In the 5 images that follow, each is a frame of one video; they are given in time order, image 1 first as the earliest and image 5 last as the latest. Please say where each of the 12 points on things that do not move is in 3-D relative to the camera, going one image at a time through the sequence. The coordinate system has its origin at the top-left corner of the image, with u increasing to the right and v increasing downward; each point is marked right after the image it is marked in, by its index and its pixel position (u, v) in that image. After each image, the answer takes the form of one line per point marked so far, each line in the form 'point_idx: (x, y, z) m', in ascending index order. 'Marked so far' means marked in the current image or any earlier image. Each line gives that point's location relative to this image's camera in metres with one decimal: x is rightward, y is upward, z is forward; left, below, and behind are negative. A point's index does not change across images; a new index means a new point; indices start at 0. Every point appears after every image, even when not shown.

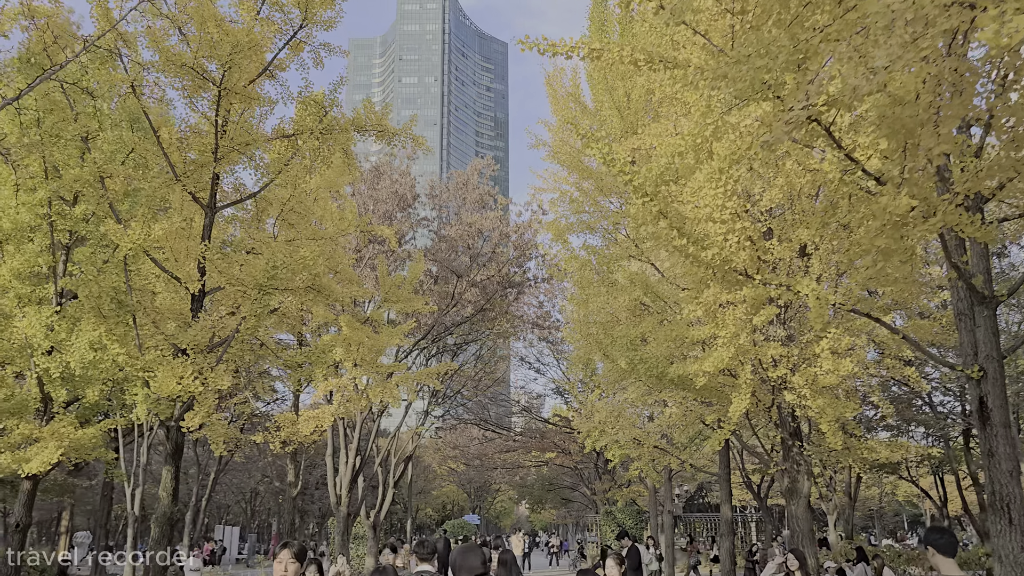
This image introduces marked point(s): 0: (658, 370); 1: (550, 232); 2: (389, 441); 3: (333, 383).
0: (+1.4, -0.8, +8.5) m
1: (+0.5, +0.7, +11.3) m
2: (-2.6, -3.3, +18.8) m
3: (-2.2, -1.1, +10.6) m
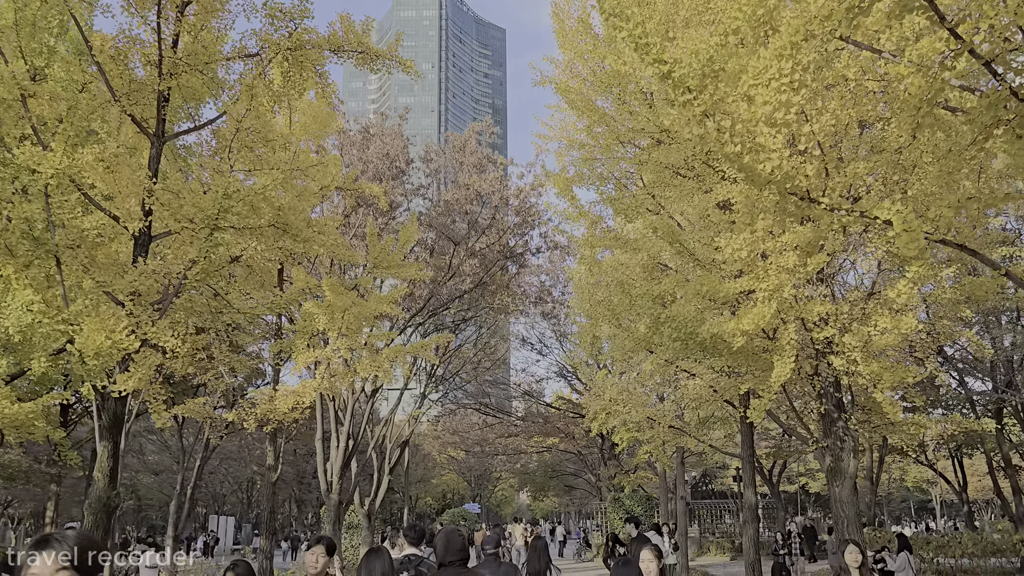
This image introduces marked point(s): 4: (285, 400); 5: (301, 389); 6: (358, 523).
0: (+1.5, -0.4, +7.4) m
1: (+0.5, +1.2, +10.2) m
2: (-2.6, -2.7, +17.7) m
3: (-2.1, -0.7, +9.5) m
4: (-2.5, -1.2, +9.8) m
5: (-2.3, -1.1, +9.8) m
6: (-3.1, -4.8, +18.1) m
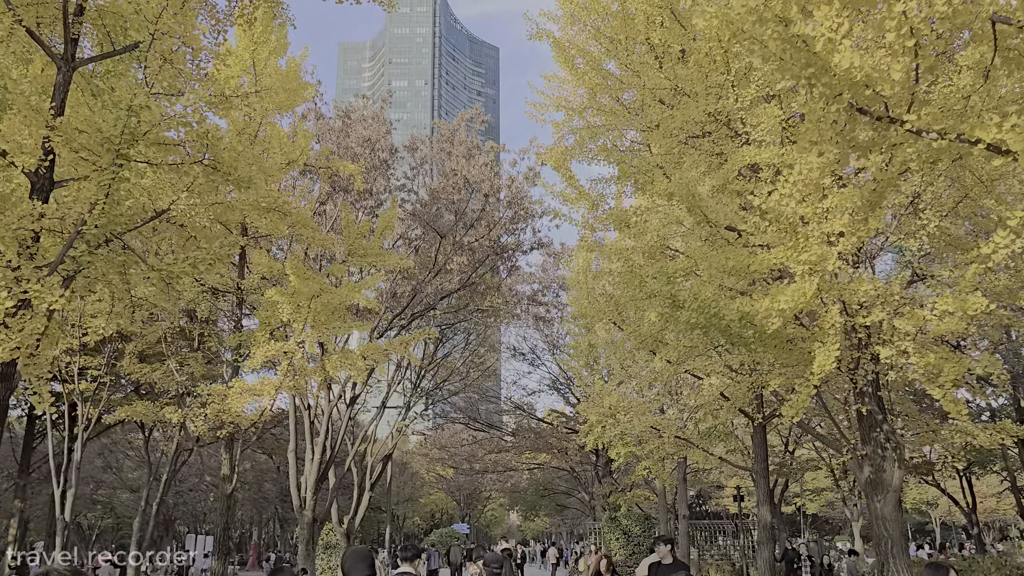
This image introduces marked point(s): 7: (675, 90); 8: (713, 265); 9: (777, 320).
0: (+1.4, -0.2, +6.3) m
1: (+0.4, +1.3, +9.1) m
2: (-2.8, -2.8, +16.5) m
3: (-2.2, -0.6, +8.4) m
4: (-2.6, -1.1, +8.6) m
5: (-2.5, -1.0, +8.6) m
6: (-3.3, -4.8, +16.8) m
7: (+1.4, +1.6, +7.4) m
8: (+1.4, +0.1, +6.1) m
9: (+1.7, -0.2, +5.7) m
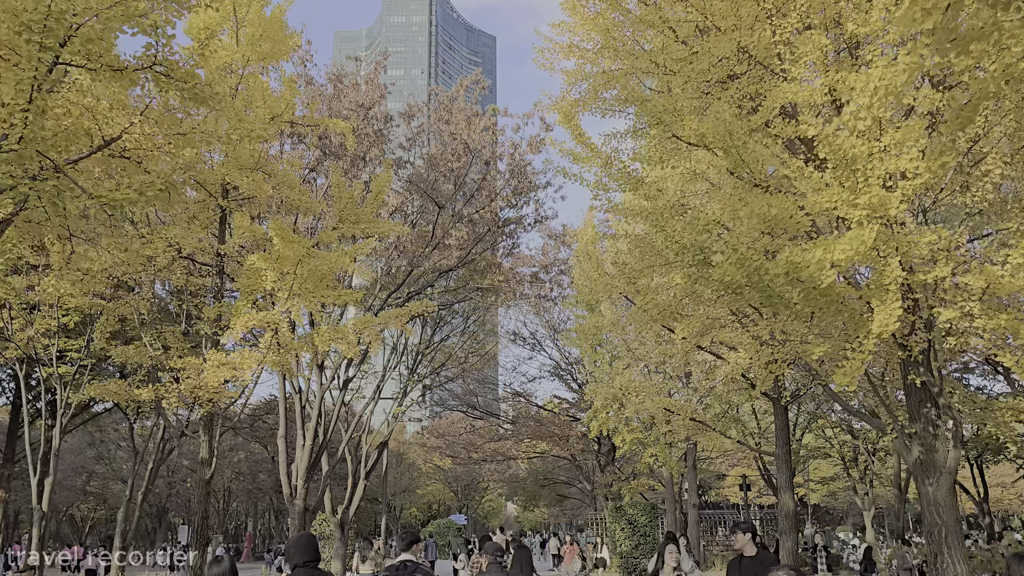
0: (+1.5, +0.1, +5.5) m
1: (+0.5, +1.6, +8.3) m
2: (-2.7, -2.4, +15.7) m
3: (-2.2, -0.3, +7.6) m
4: (-2.6, -0.8, +7.8) m
5: (-2.4, -0.7, +7.8) m
6: (-3.3, -4.4, +16.0) m
7: (+1.4, +1.9, +6.6) m
8: (+1.4, +0.4, +5.3) m
9: (+1.8, +0.1, +4.9) m
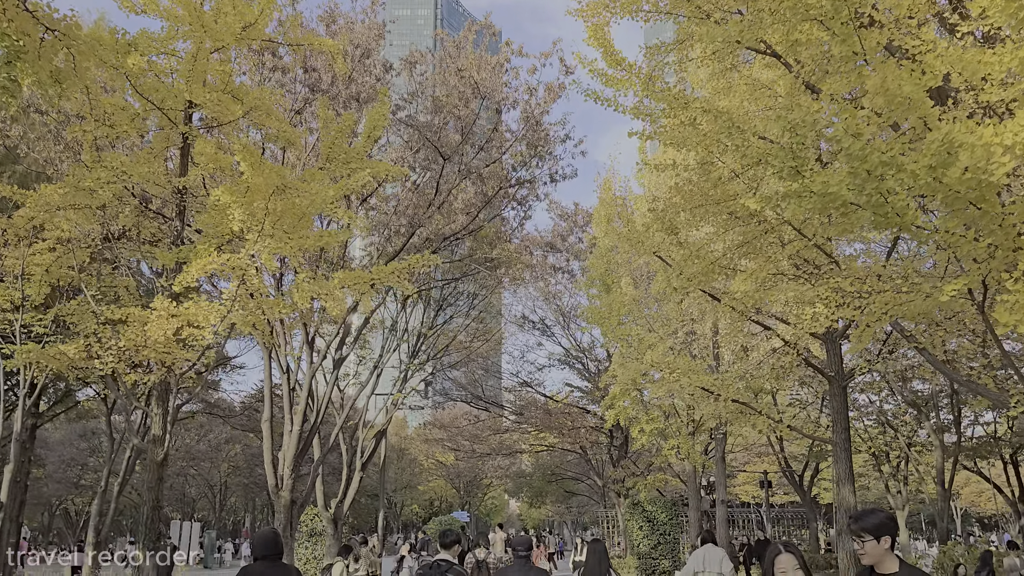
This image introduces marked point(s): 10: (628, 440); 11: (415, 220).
0: (+1.6, +0.5, +4.1) m
1: (+0.6, +2.0, +6.9) m
2: (-2.6, -1.9, +14.4) m
3: (-2.0, +0.2, +6.2) m
4: (-2.4, -0.3, +6.4) m
5: (-2.3, -0.2, +6.4) m
6: (-3.2, -4.0, +14.7) m
7: (+1.6, +2.3, +5.2) m
8: (+1.6, +0.8, +3.9) m
9: (+1.9, +0.5, +3.5) m
10: (+2.6, -3.3, +19.6) m
11: (-1.1, +0.8, +10.3) m
